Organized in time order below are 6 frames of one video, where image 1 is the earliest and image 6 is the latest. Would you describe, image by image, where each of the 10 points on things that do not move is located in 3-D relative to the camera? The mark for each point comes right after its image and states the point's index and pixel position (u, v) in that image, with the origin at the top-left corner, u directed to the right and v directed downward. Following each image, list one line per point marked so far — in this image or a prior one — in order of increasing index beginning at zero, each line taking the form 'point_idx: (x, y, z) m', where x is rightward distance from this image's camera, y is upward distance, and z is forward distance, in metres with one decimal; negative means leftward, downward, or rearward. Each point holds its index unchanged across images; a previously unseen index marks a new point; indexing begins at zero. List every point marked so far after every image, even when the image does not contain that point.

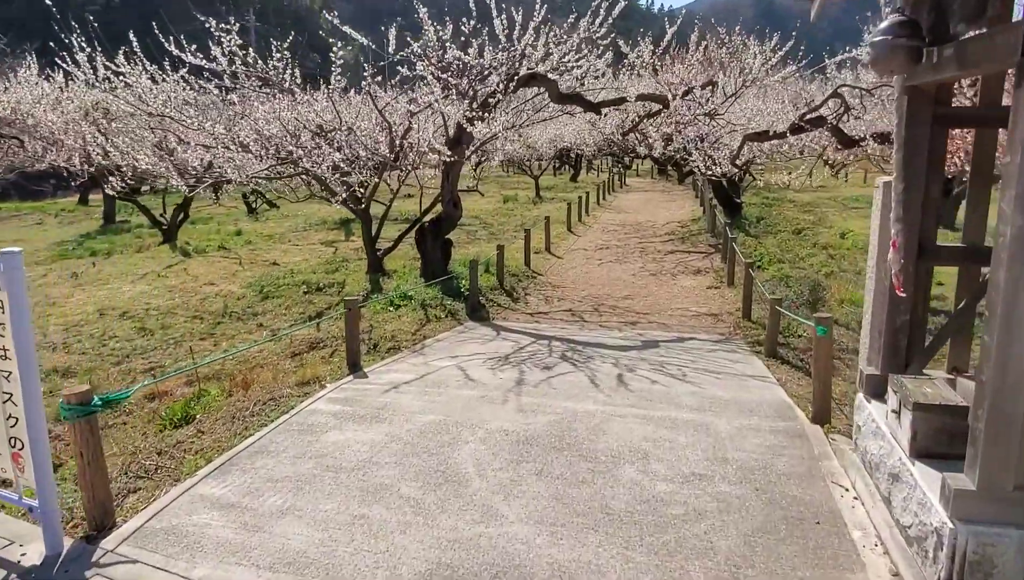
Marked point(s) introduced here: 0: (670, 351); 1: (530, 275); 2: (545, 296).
0: (+1.4, -0.6, +6.9) m
1: (+0.3, +0.2, +11.8) m
2: (+0.5, -0.1, +10.5) m
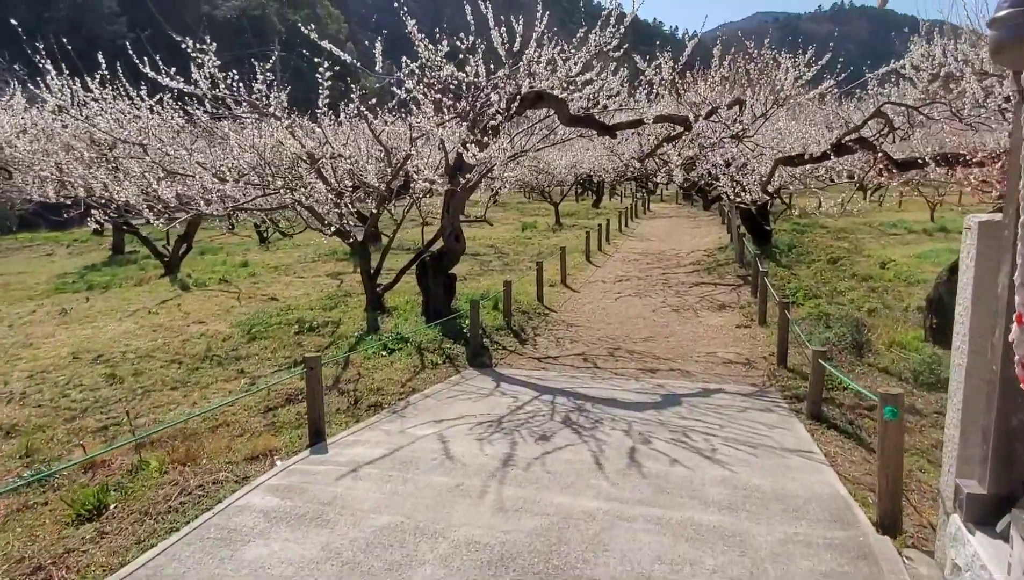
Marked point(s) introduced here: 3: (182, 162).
0: (+1.4, -1.0, +5.9) m
1: (+0.4, -0.3, +10.8) m
2: (+0.6, -0.6, +9.5) m
3: (-4.1, +1.6, +9.2) m
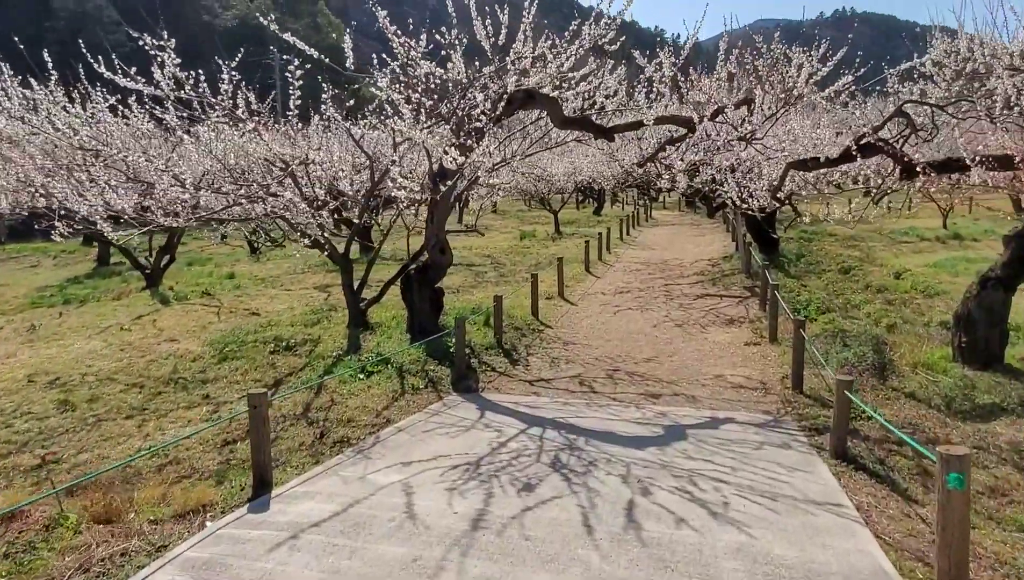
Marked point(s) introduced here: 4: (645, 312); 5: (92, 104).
0: (+1.3, -1.1, +5.2) m
1: (+0.3, -0.5, +10.1) m
2: (+0.5, -0.8, +8.8) m
3: (-4.2, +1.4, +8.5) m
4: (+2.1, -0.3, +11.6) m
5: (-5.5, +2.4, +9.7) m
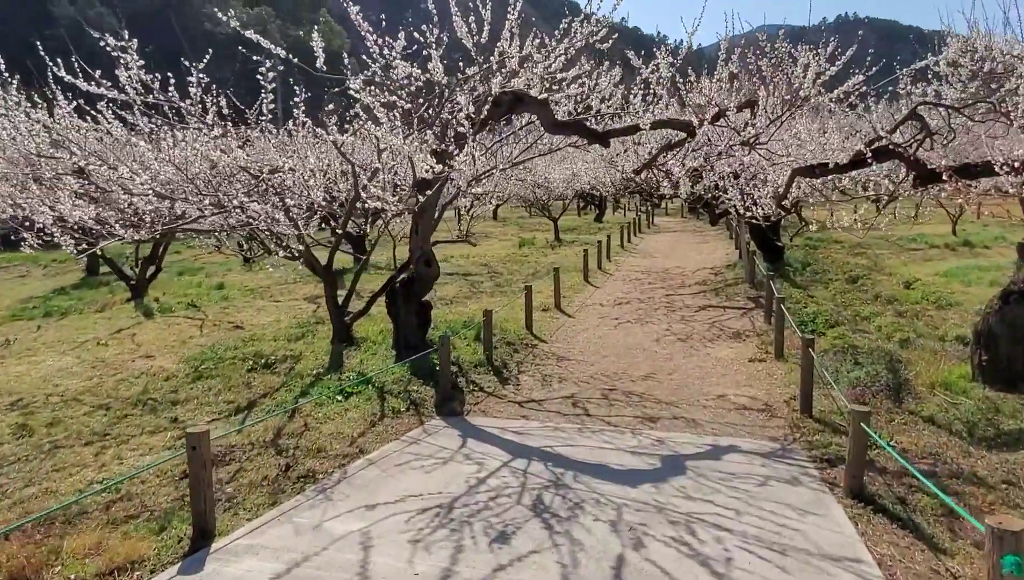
0: (+1.2, -1.2, +4.6) m
1: (+0.2, -0.7, +9.6) m
2: (+0.4, -0.9, +8.3) m
3: (-4.3, +1.2, +8.1) m
4: (+2.0, -0.5, +11.1) m
5: (-5.6, +2.2, +9.2) m
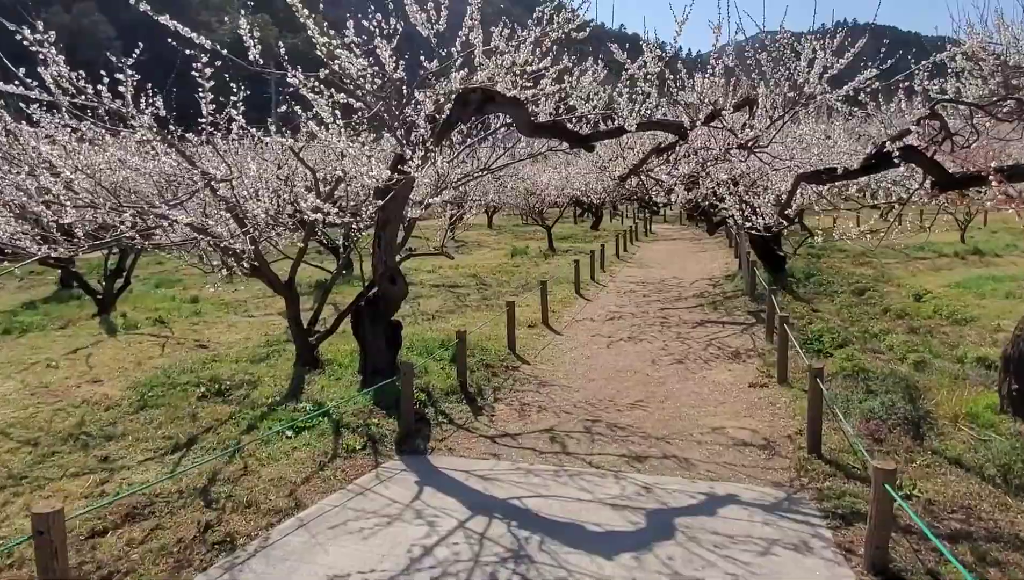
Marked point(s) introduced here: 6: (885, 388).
0: (+0.9, -1.4, +3.9) m
1: (0.0, -0.9, +8.9) m
2: (+0.1, -1.1, +7.6) m
3: (-4.6, +1.0, +7.3) m
4: (+1.7, -0.7, +10.3) m
5: (-5.8, +2.0, +8.5) m
6: (+3.4, -0.9, +6.9) m
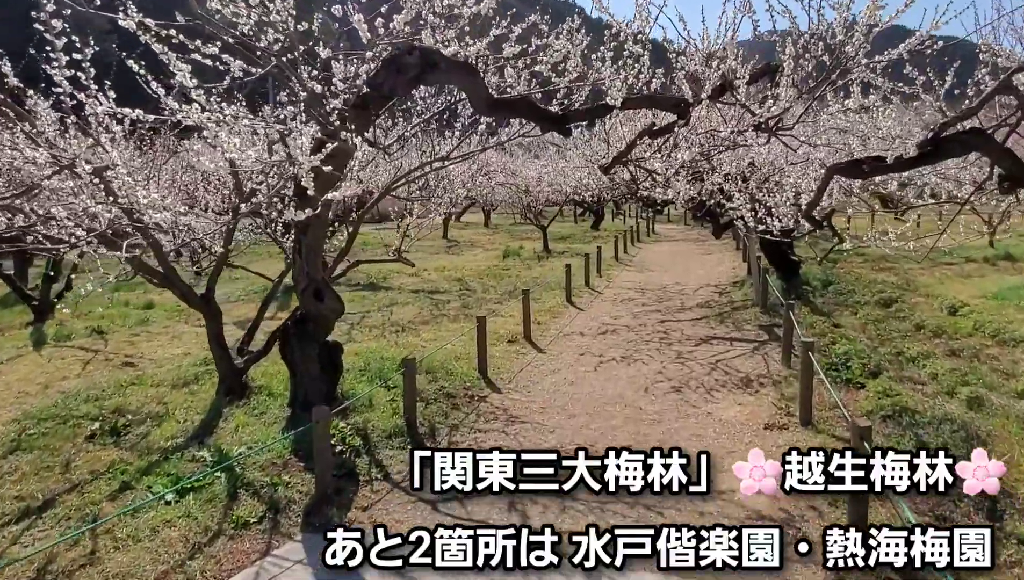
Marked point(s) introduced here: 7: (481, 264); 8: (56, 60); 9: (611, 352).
0: (+0.6, -1.6, +2.4) m
1: (-0.4, -1.1, +7.4) m
2: (-0.2, -1.3, +6.1) m
3: (-4.9, +0.9, +5.9) m
4: (+1.4, -0.9, +8.8) m
5: (-6.2, +1.9, +7.0) m
6: (+3.1, -1.1, +5.4) m
7: (-0.9, +0.7, +18.9) m
8: (-2.9, +1.5, +4.8) m
9: (+1.2, -0.8, +9.5) m
